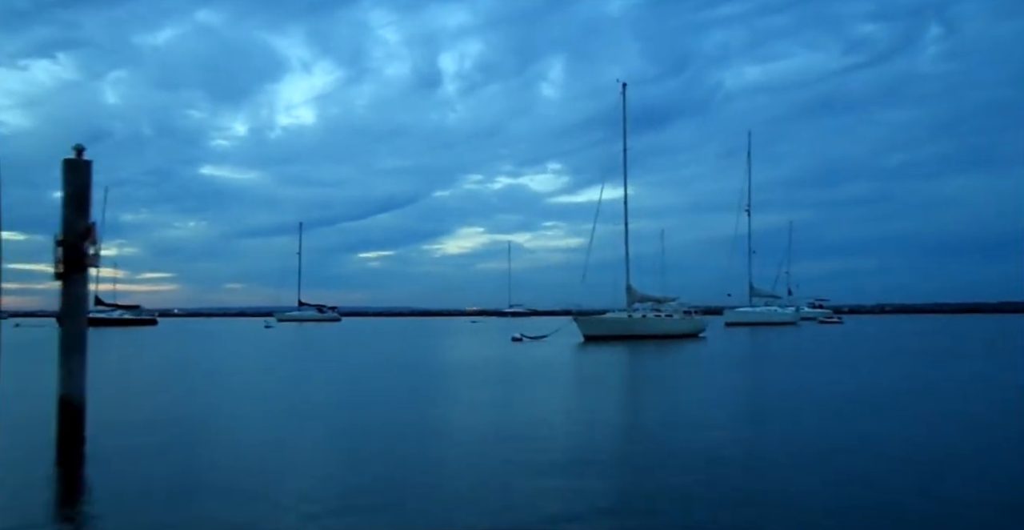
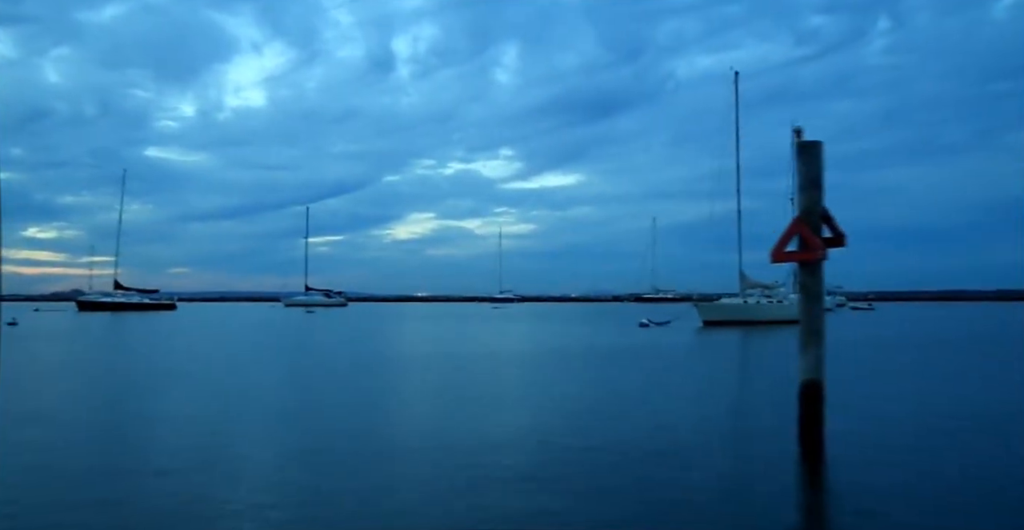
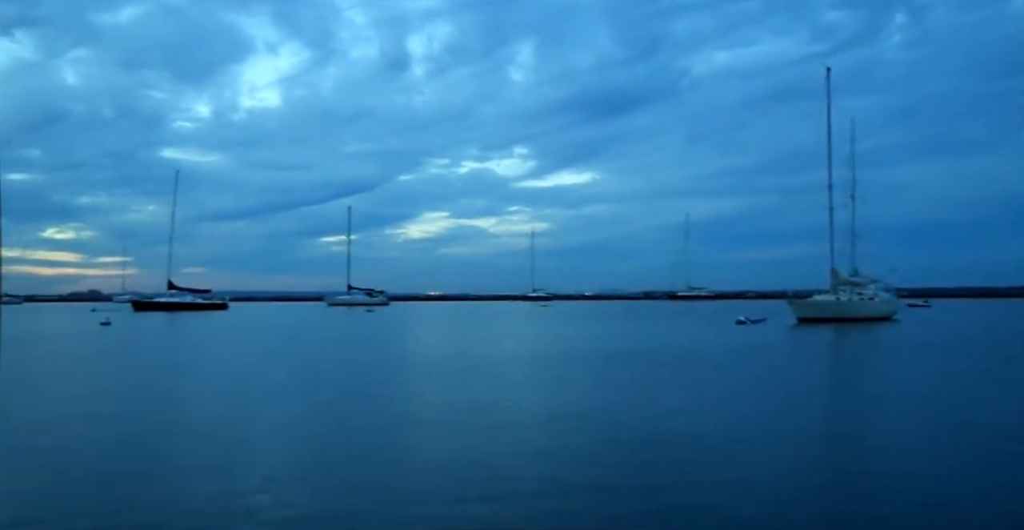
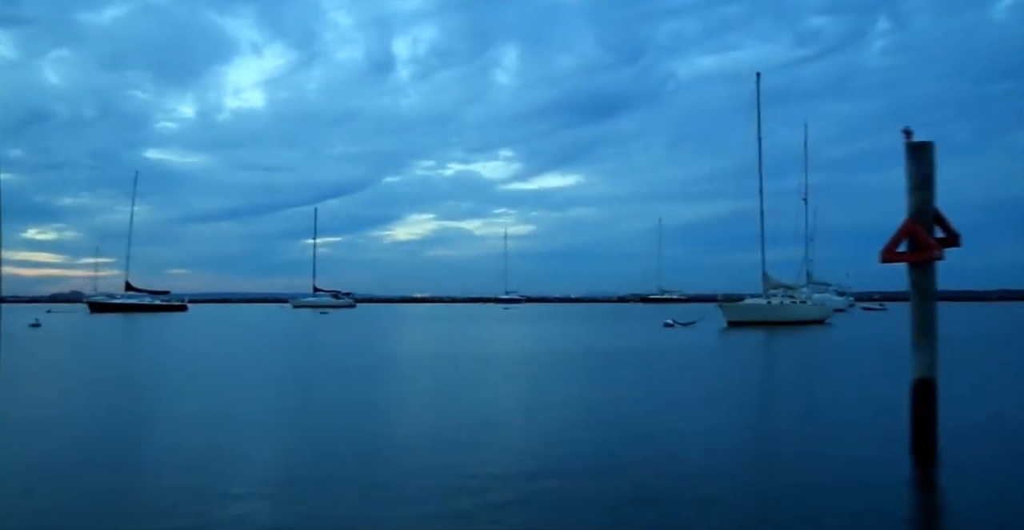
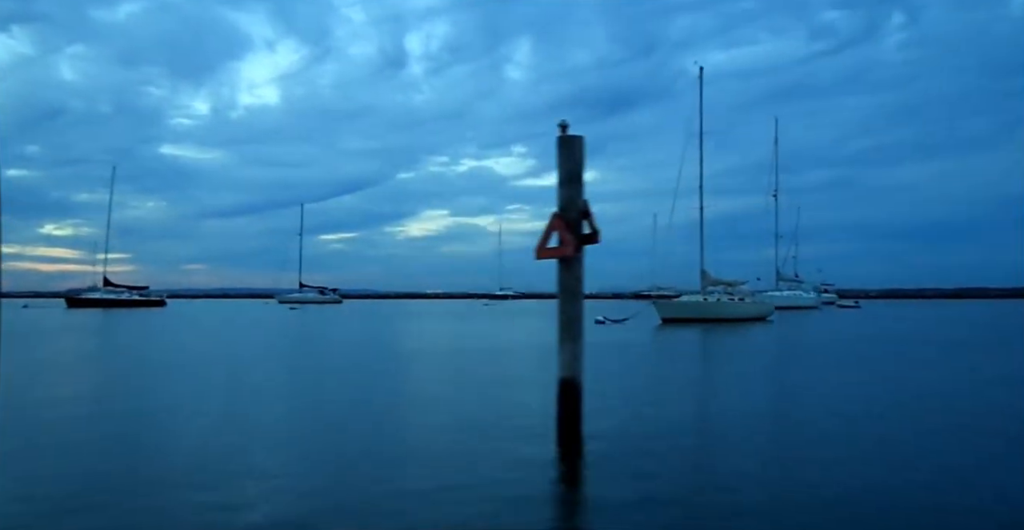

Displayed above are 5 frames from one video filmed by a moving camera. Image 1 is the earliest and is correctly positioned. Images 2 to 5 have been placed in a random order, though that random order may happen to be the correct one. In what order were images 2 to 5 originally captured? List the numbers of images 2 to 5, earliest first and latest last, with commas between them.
5, 2, 4, 3
